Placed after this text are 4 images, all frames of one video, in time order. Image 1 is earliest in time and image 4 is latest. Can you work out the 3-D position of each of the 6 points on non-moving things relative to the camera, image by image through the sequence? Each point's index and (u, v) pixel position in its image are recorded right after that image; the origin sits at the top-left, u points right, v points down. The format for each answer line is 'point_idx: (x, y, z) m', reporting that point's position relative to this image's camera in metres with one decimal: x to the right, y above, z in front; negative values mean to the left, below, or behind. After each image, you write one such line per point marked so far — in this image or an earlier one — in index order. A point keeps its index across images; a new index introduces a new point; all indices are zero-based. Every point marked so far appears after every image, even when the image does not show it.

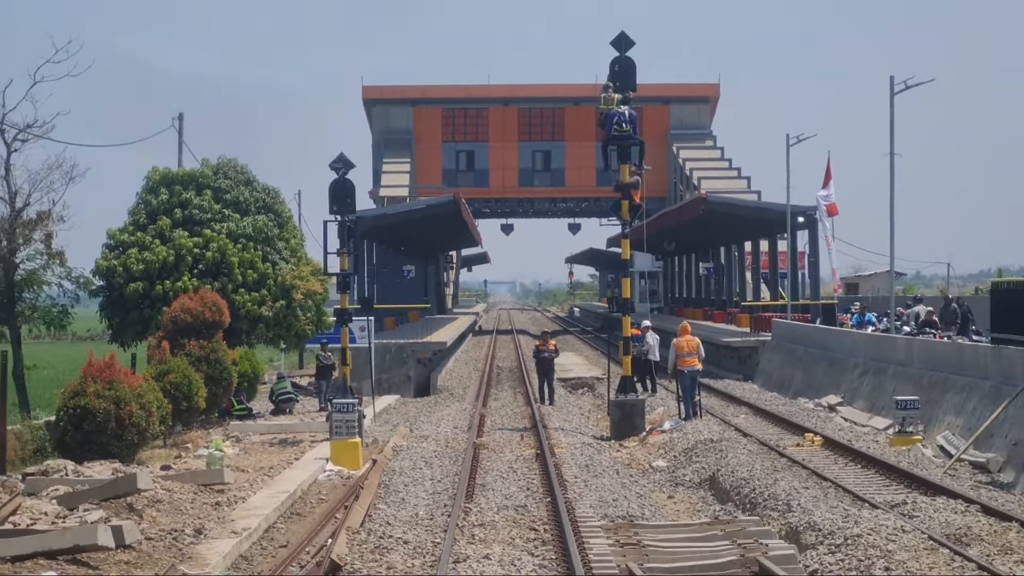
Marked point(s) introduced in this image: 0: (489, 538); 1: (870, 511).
0: (-0.2, -2.4, +9.4) m
1: (+3.6, -2.2, +9.8) m
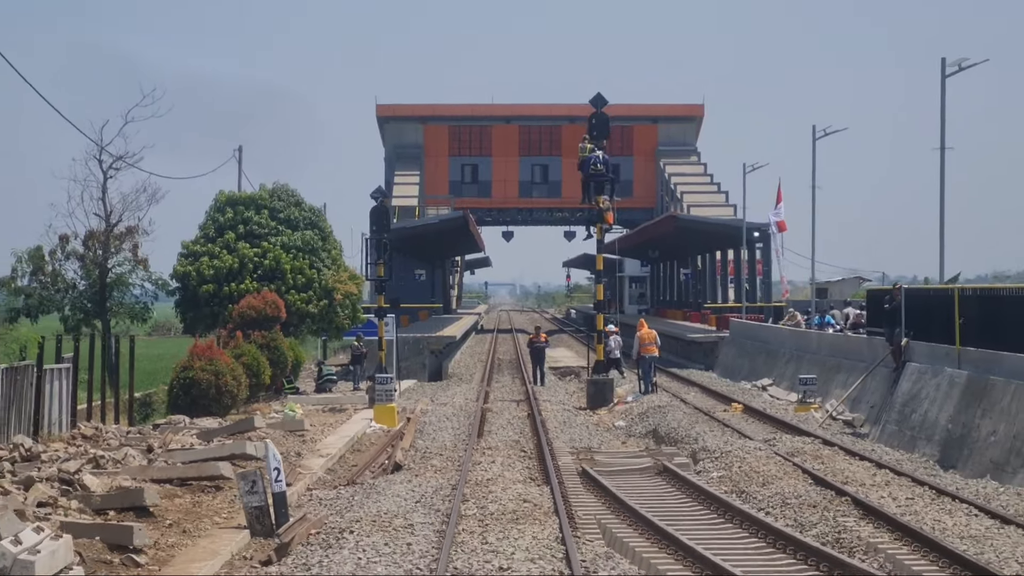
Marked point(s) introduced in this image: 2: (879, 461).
0: (-0.2, -2.4, +14.4) m
1: (+3.5, -2.3, +14.8) m
2: (+5.0, -2.4, +13.6) m
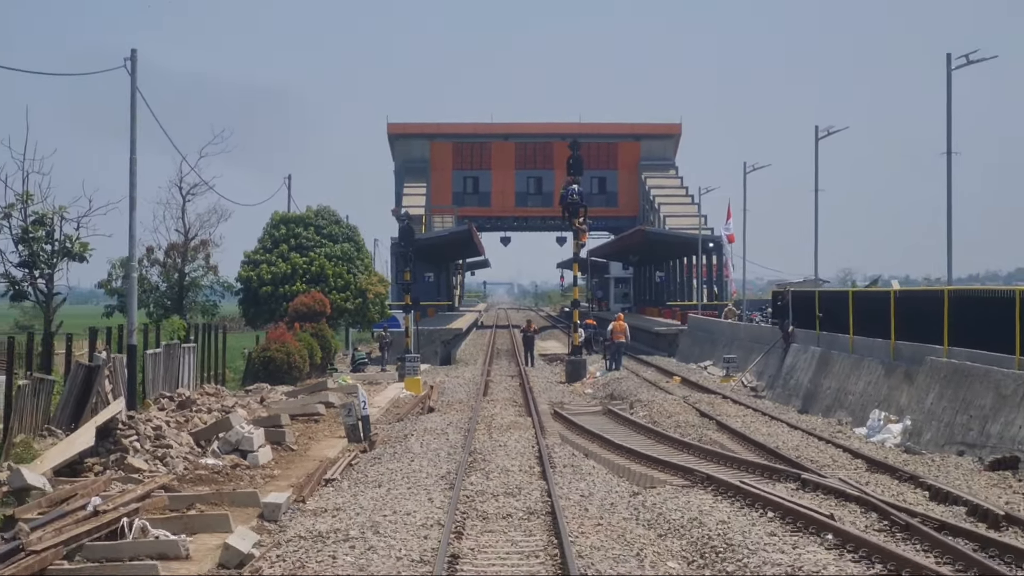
0: (-0.3, -2.5, +21.1) m
1: (+3.4, -2.4, +21.5) m
2: (+4.9, -2.4, +20.3) m
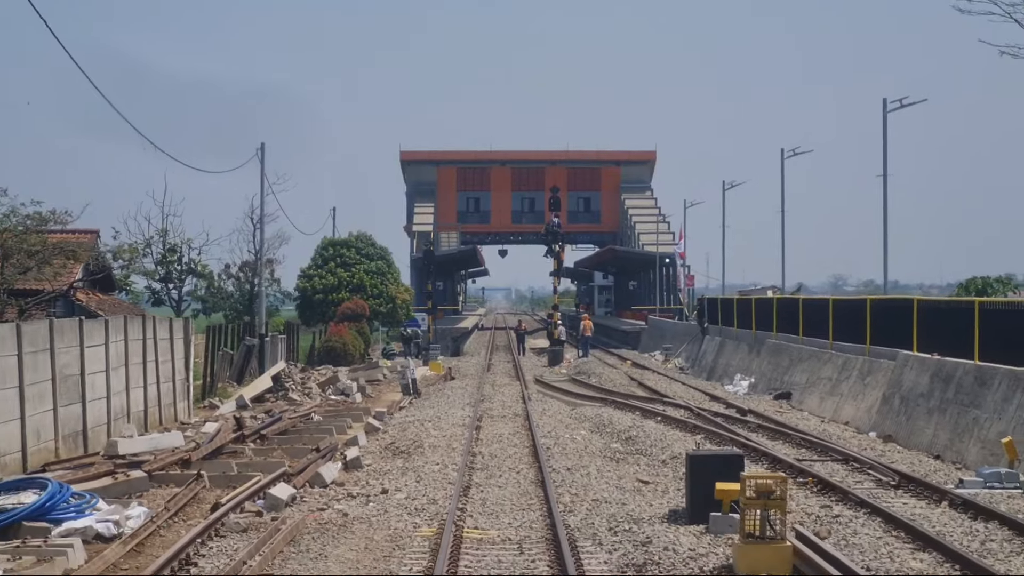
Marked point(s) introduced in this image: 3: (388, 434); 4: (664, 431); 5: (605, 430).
0: (-0.5, -2.7, +30.8) m
1: (+3.3, -2.6, +31.2) m
2: (+4.8, -2.7, +29.9) m
3: (-2.2, -2.6, +17.7) m
4: (+2.6, -2.5, +17.2) m
5: (+1.7, -2.6, +17.8) m
